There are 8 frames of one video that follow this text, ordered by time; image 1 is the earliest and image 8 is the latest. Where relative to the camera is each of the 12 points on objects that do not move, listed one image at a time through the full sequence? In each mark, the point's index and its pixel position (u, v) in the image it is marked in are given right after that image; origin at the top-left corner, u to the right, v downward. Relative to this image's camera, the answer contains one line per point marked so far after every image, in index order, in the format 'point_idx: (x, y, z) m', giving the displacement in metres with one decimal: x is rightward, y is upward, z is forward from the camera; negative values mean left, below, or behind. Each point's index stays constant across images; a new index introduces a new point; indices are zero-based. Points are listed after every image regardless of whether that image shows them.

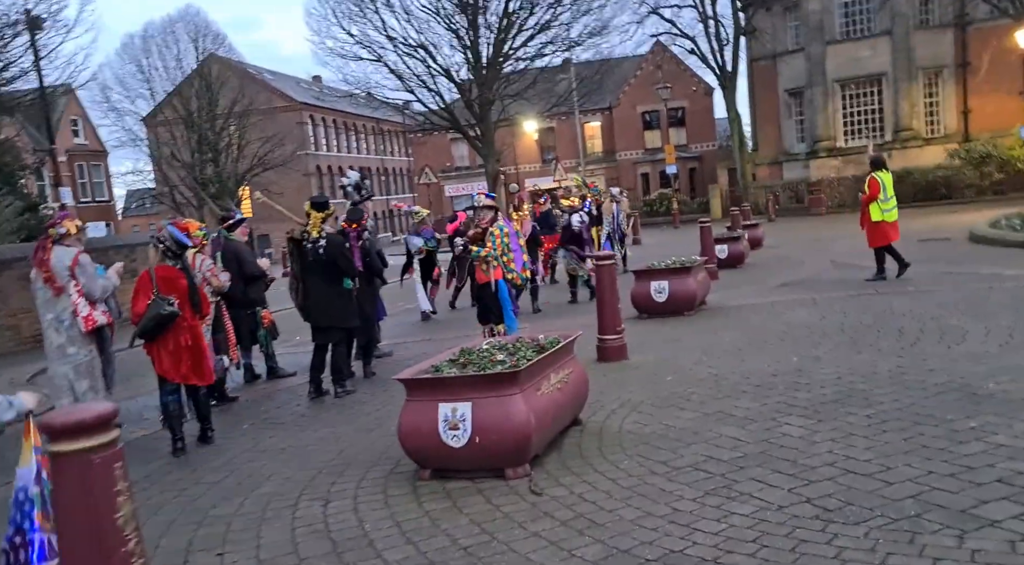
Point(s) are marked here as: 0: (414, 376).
0: (-0.6, -0.6, +5.1) m
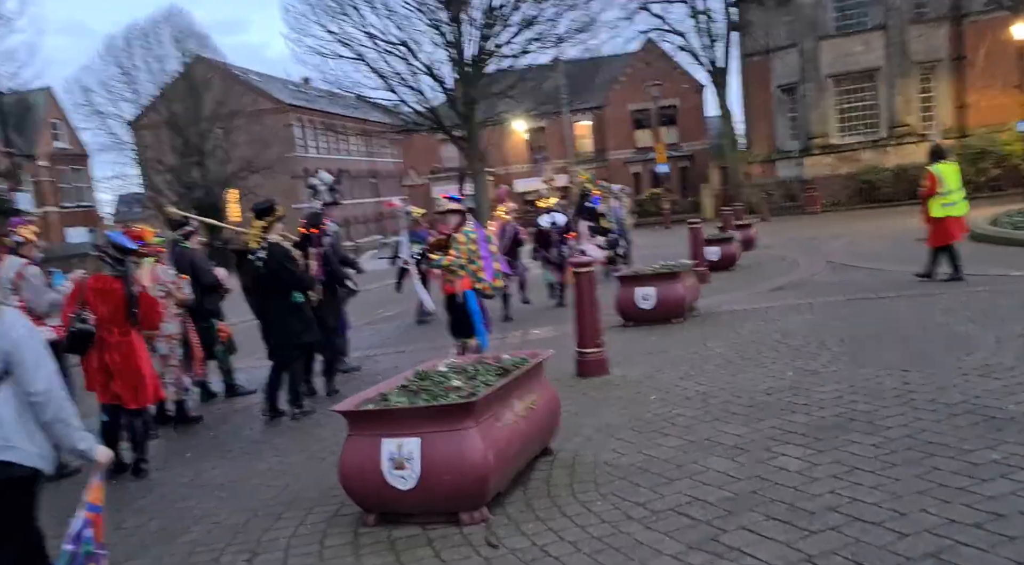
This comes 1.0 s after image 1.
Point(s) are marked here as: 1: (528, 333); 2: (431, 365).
0: (-0.8, -0.6, +4.4) m
1: (+0.2, -0.7, +11.0) m
2: (-0.5, -0.5, +5.4) m
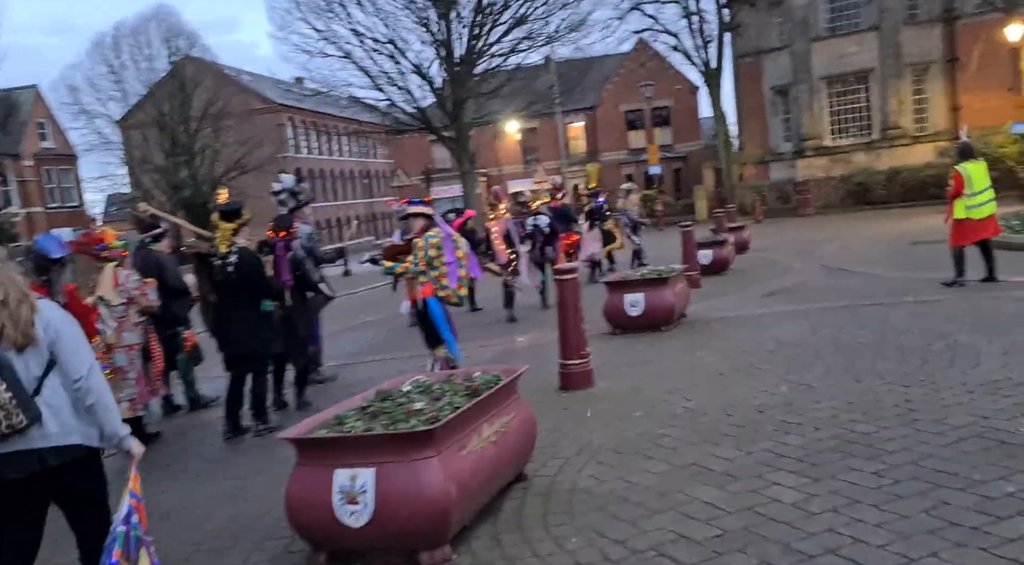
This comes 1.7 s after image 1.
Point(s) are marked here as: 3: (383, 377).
0: (-1.0, -0.7, +4.0) m
1: (0.0, -0.7, +10.6) m
2: (-0.7, -0.6, +5.0) m
3: (-1.4, -1.0, +9.2) m
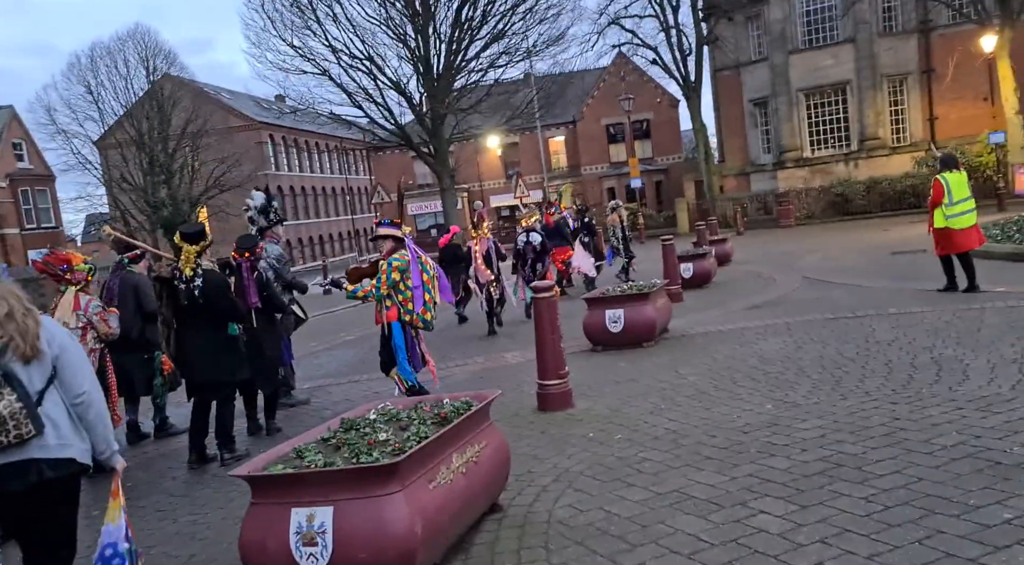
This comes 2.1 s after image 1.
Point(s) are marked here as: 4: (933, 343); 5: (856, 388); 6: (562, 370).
0: (-1.1, -0.8, +3.7) m
1: (-0.2, -0.9, +10.4) m
2: (-0.8, -0.7, +4.8) m
3: (-1.6, -1.2, +8.9) m
4: (+3.9, -0.6, +7.9) m
5: (+2.6, -0.8, +6.5) m
6: (+0.4, -0.7, +7.1) m
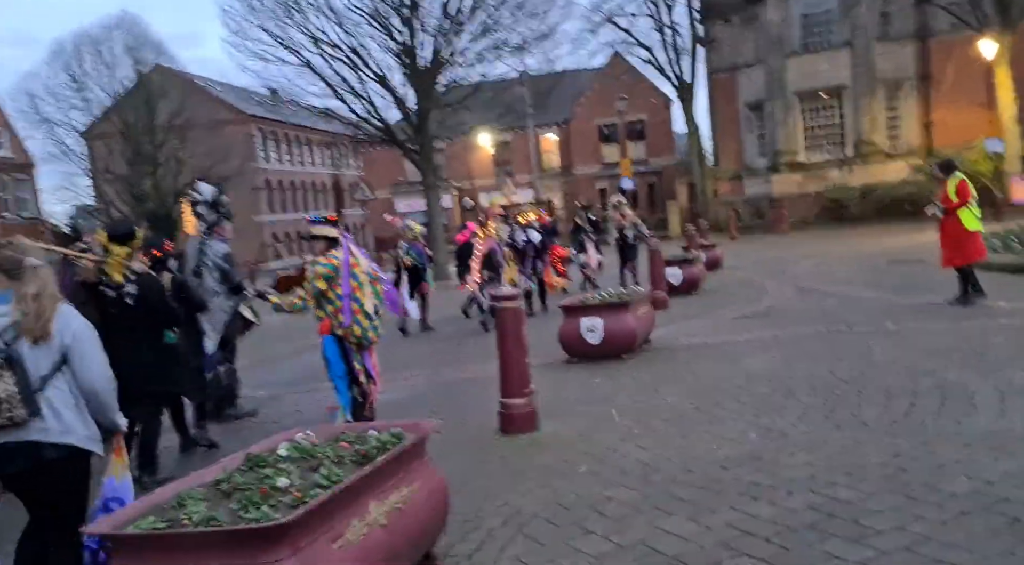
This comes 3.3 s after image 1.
0: (-1.4, -0.9, +3.0) m
1: (-0.6, -1.0, +9.7) m
2: (-1.1, -0.8, +4.1) m
3: (-1.9, -1.2, +8.2) m
4: (+3.5, -0.7, +7.2) m
5: (+2.3, -0.9, +5.8) m
6: (+0.1, -0.8, +6.5) m
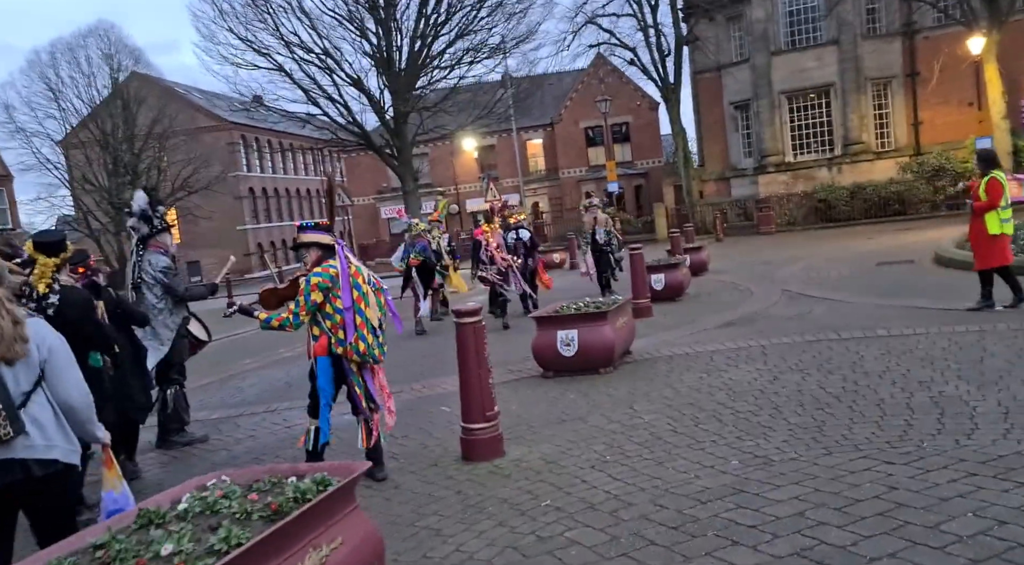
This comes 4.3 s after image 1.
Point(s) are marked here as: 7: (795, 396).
0: (-1.6, -1.0, +2.5) m
1: (-0.9, -1.1, +9.2) m
2: (-1.4, -0.9, +3.5) m
3: (-2.2, -1.4, +7.6) m
4: (+3.3, -0.7, +6.8) m
5: (+2.0, -1.0, +5.3) m
6: (-0.2, -0.9, +5.9) m
7: (+2.2, -0.9, +6.7) m
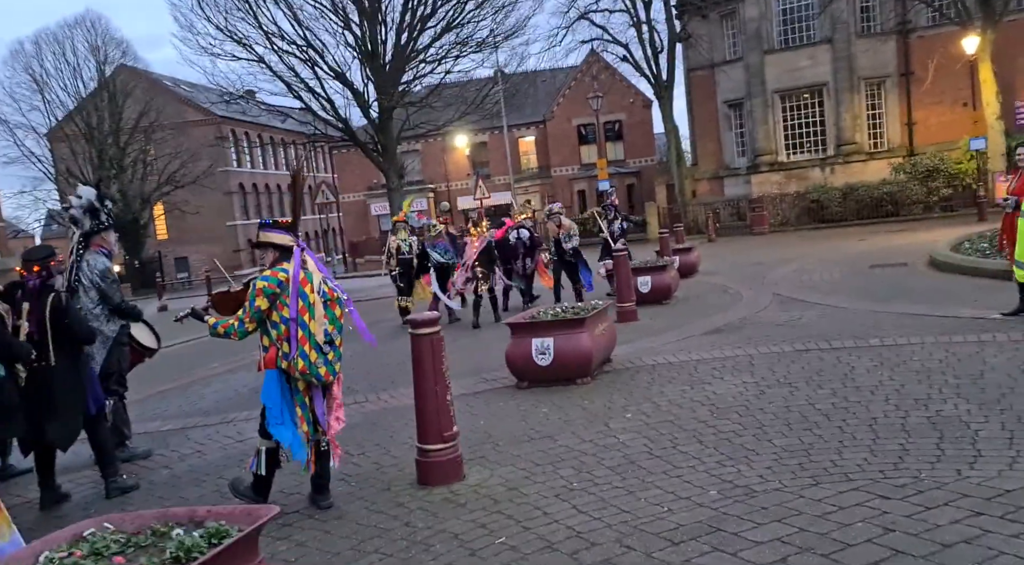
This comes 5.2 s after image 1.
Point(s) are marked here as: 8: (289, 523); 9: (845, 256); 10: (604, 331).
0: (-1.8, -1.0, +2.0) m
1: (-1.1, -1.1, +8.6) m
2: (-1.6, -0.9, +3.0) m
3: (-2.4, -1.4, +7.1) m
4: (+3.0, -0.8, +6.3) m
5: (+1.8, -1.0, +4.8) m
6: (-0.4, -0.9, +5.4) m
7: (+1.9, -0.9, +6.2) m
8: (-1.3, -1.4, +4.9) m
9: (+7.1, +0.6, +18.3) m
10: (+0.9, -0.5, +8.6) m
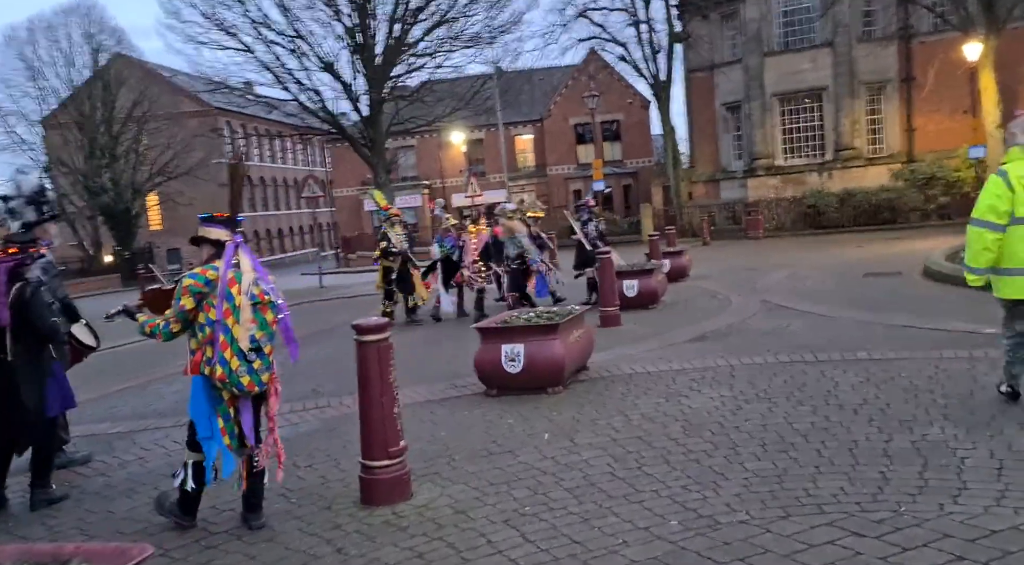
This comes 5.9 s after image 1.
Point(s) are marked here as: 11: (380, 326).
0: (-2.1, -1.0, +1.6) m
1: (-1.4, -1.1, +8.2) m
2: (-1.9, -0.9, +2.6) m
3: (-2.7, -1.4, +6.7) m
4: (+2.7, -0.9, +5.9) m
5: (+1.5, -1.1, +4.4) m
6: (-0.7, -0.9, +5.0) m
7: (+1.7, -1.0, +5.8) m
8: (-1.6, -1.4, +4.5) m
9: (+6.8, +0.4, +18.0) m
10: (+0.6, -0.5, +8.2) m
11: (-0.8, -0.3, +4.9) m
